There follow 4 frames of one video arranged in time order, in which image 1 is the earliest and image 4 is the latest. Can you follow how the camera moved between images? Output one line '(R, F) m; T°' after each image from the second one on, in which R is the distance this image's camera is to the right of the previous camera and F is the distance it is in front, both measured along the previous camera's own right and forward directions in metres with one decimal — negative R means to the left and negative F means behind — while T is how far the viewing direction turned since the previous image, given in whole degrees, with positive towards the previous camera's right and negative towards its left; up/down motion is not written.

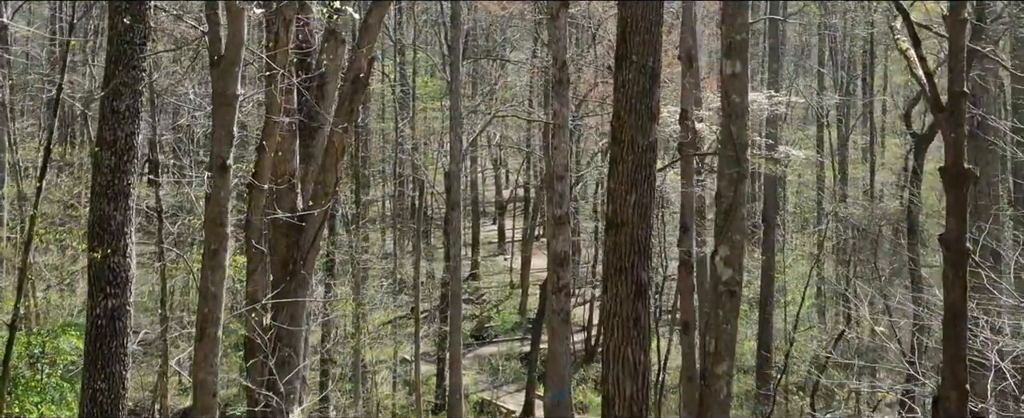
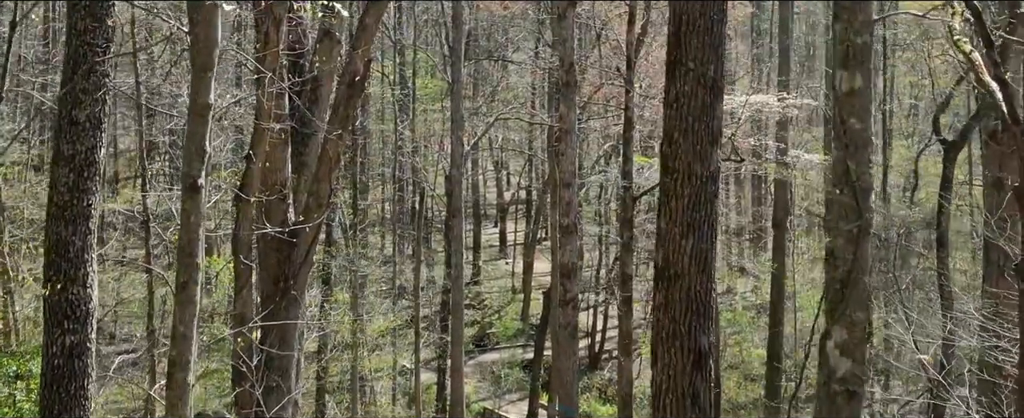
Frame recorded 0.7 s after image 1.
(-0.1, +0.5) m; 0°
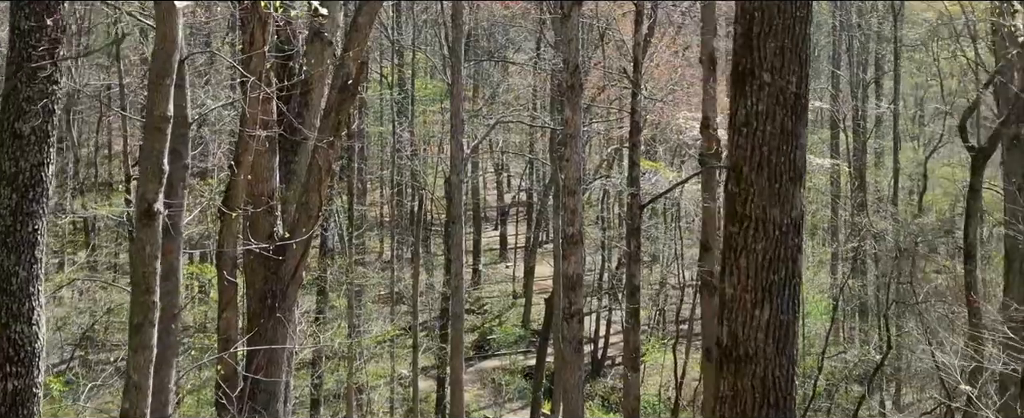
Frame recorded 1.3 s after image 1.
(0.0, +0.5) m; 0°
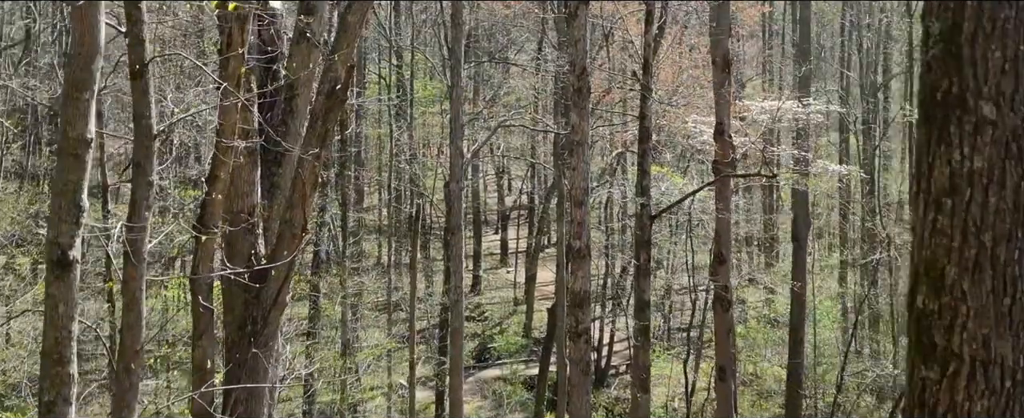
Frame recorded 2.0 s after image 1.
(0.0, +0.6) m; 0°
